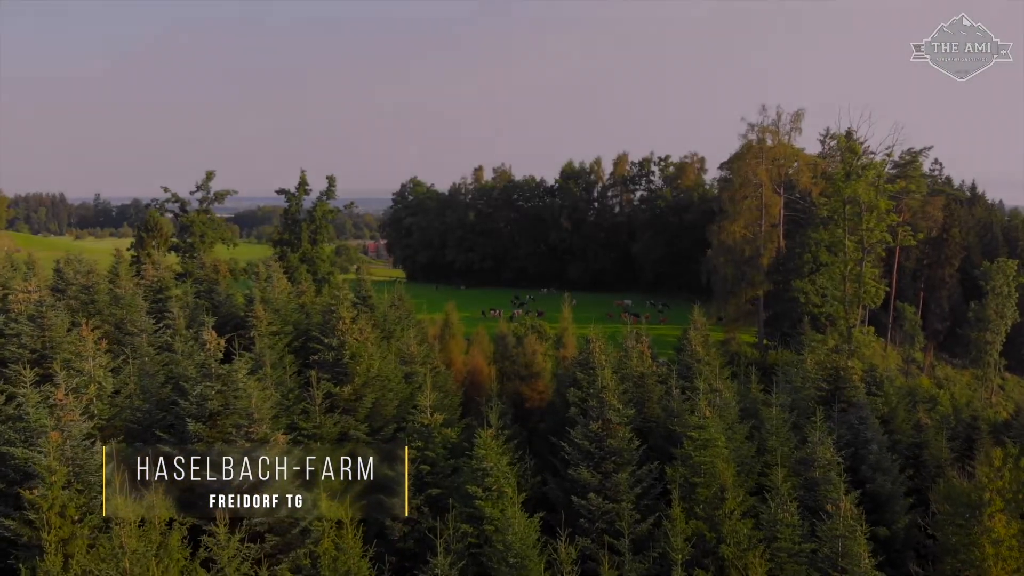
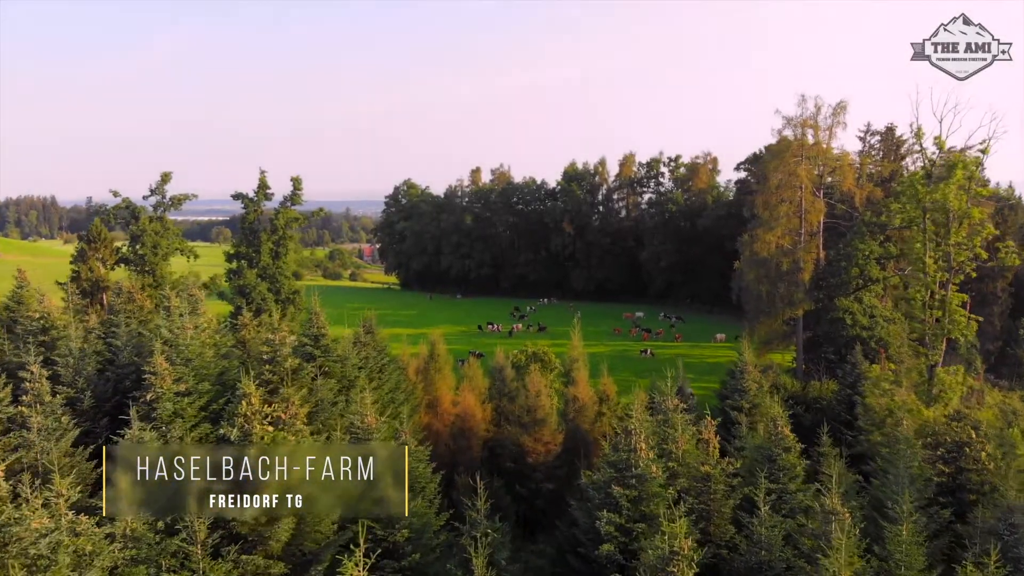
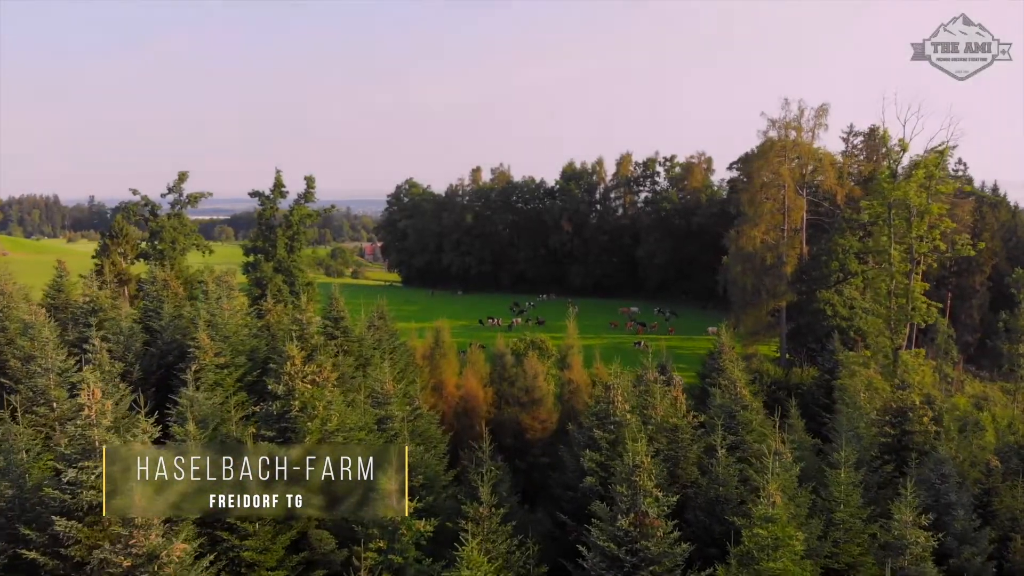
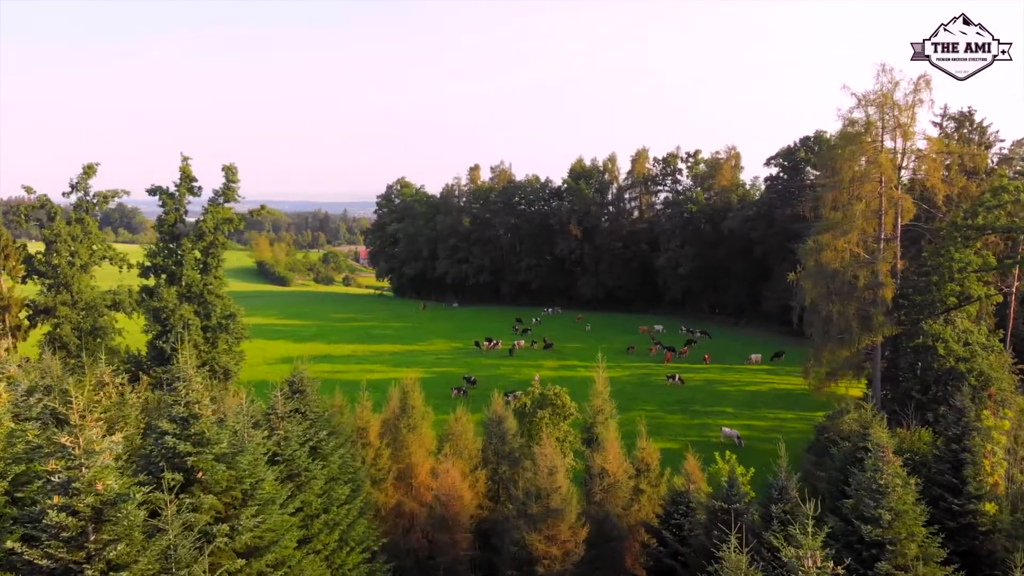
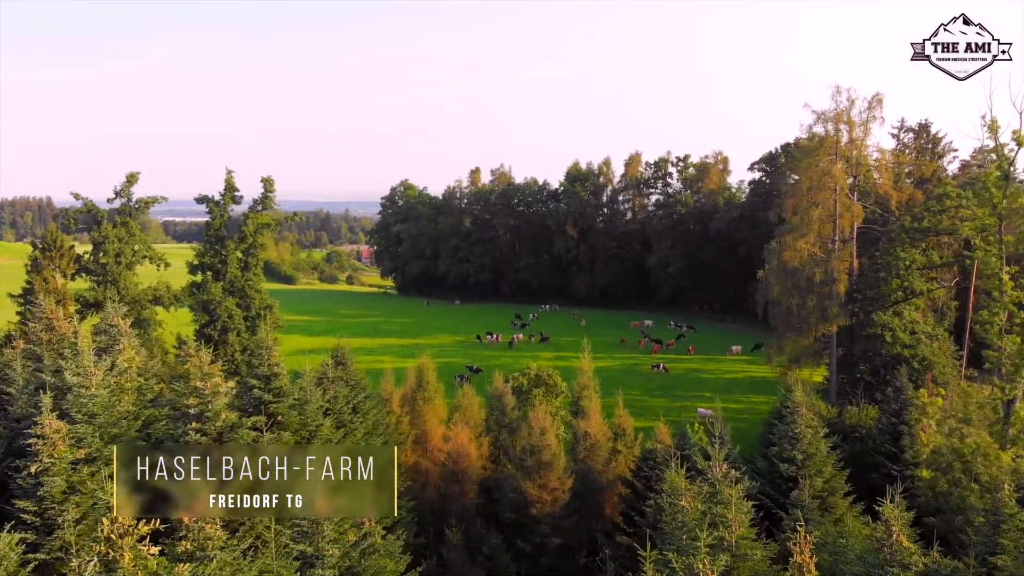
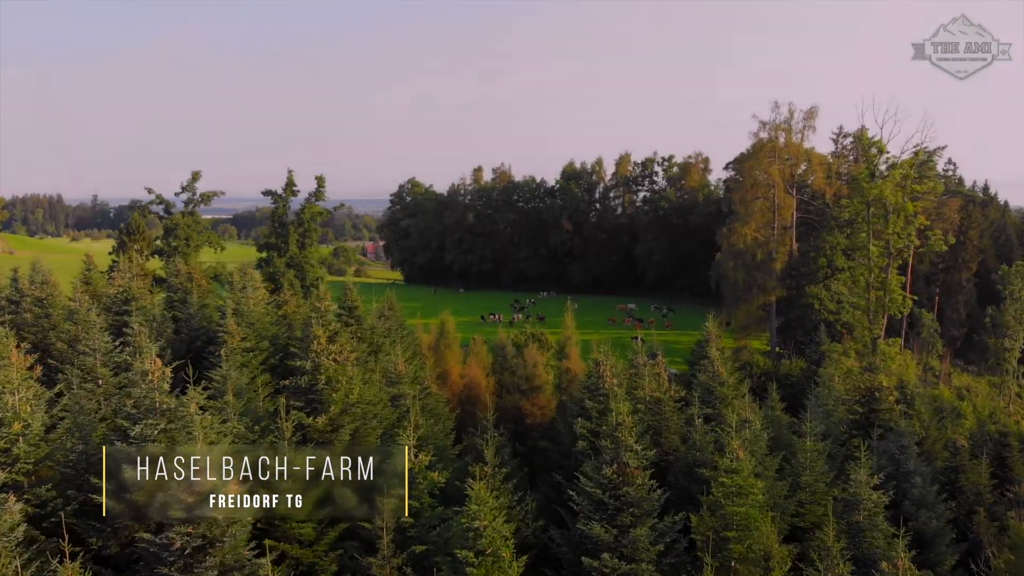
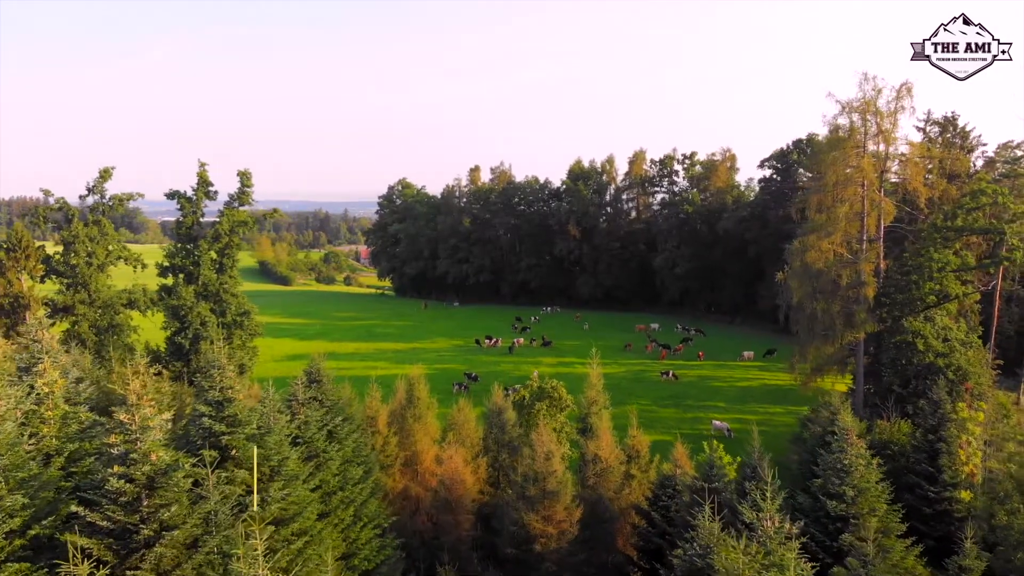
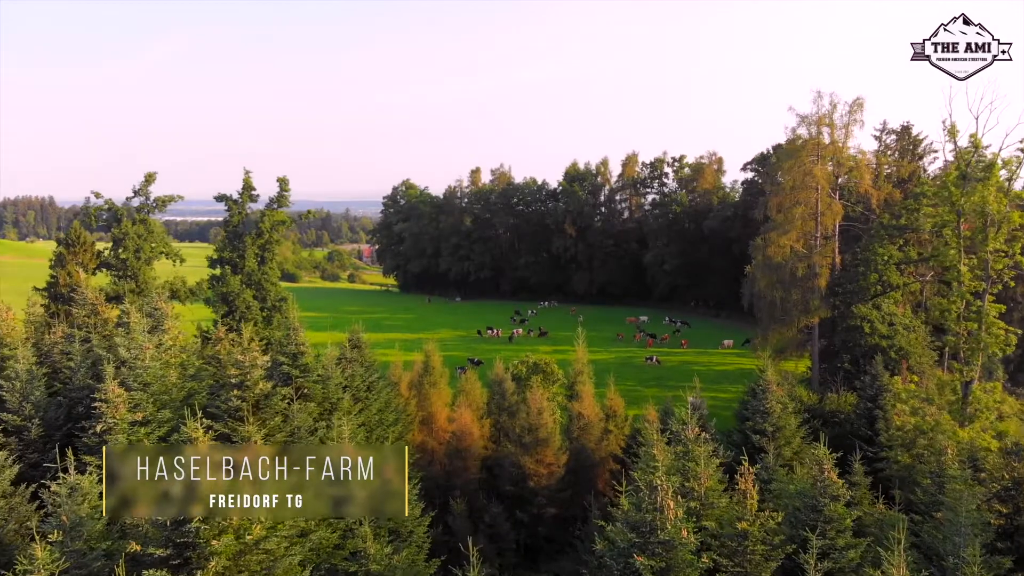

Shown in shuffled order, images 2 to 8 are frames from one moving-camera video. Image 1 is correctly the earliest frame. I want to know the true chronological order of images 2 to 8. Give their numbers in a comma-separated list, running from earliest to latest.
6, 3, 2, 8, 5, 7, 4
